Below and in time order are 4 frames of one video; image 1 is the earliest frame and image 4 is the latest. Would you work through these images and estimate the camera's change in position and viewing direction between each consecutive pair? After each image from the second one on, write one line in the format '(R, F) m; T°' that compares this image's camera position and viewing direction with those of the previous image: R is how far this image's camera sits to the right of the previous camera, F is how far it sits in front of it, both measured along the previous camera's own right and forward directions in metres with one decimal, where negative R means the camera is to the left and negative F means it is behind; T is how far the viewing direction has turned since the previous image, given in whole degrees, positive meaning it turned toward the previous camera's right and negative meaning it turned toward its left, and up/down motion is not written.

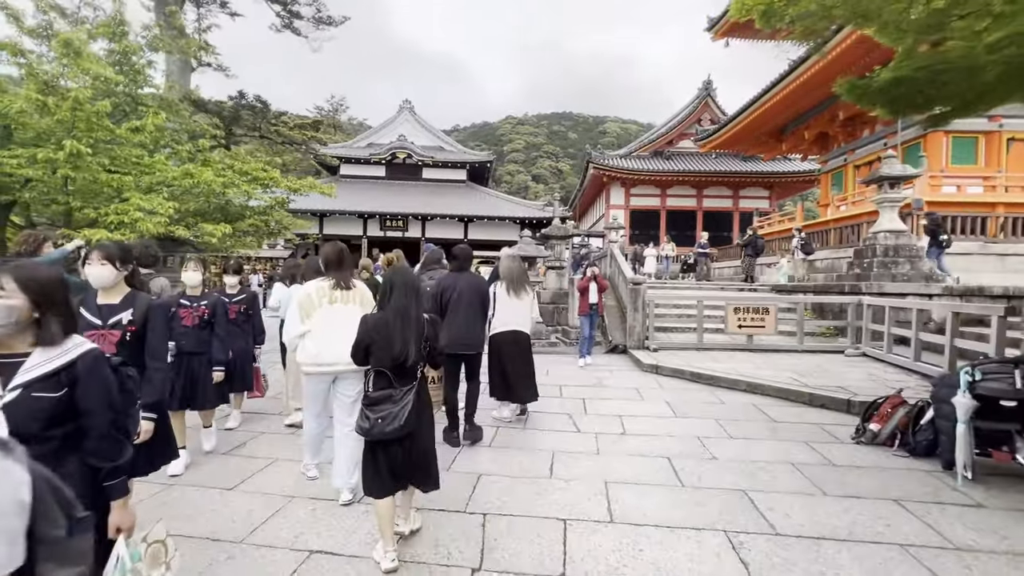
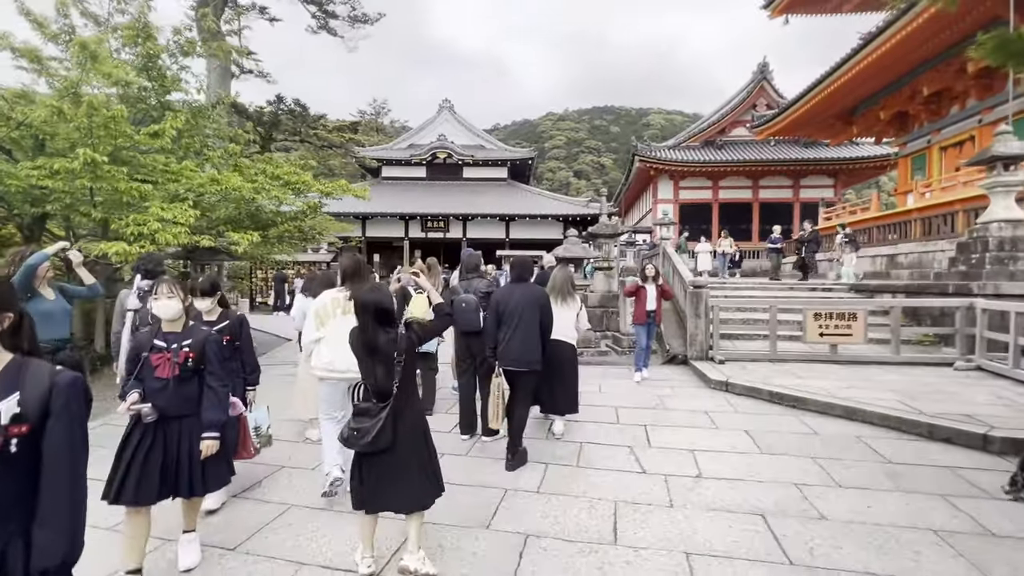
(0.0, +0.6) m; -5°
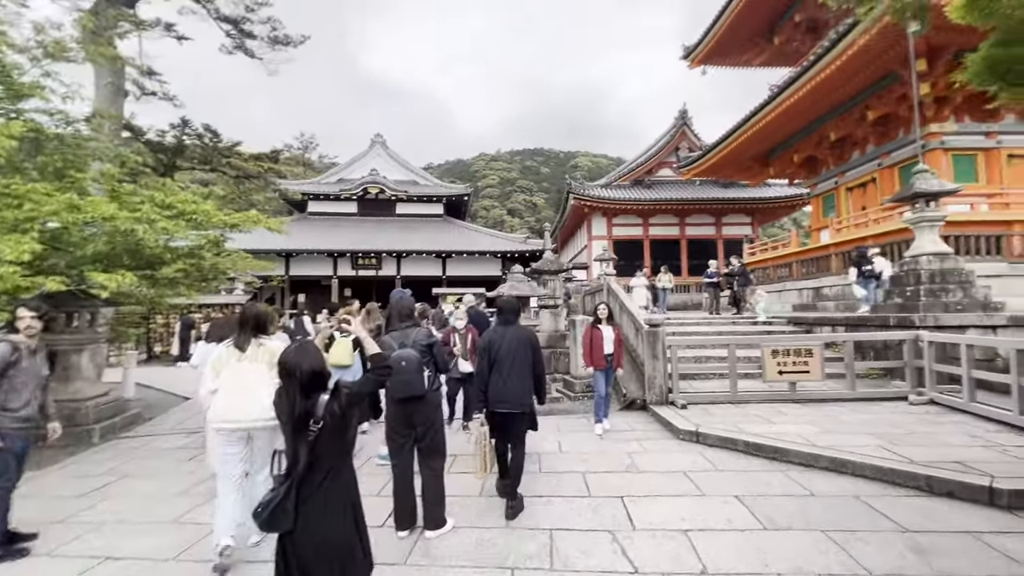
(-0.1, +0.8) m; +8°
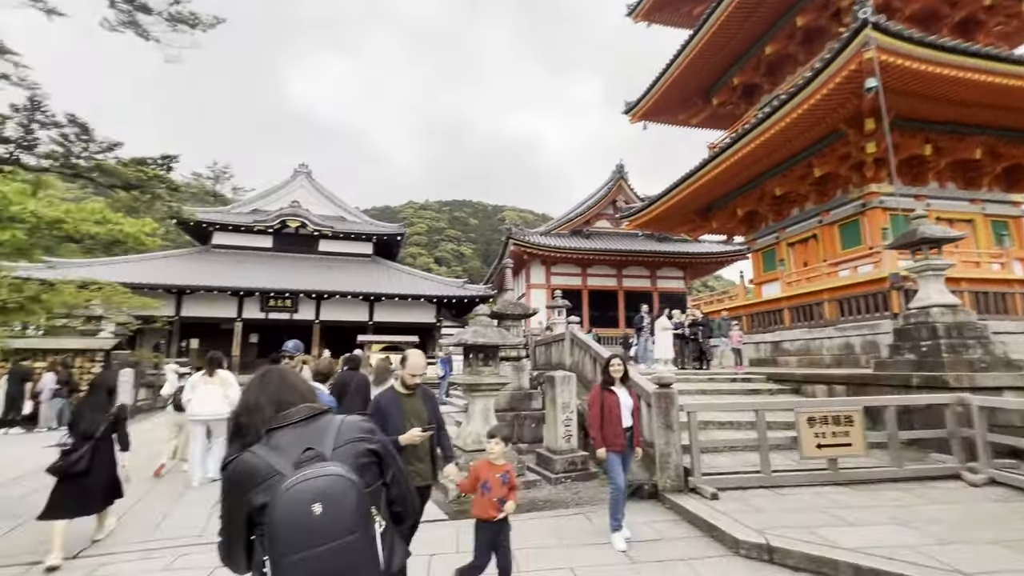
(-0.5, +1.8) m; +9°
